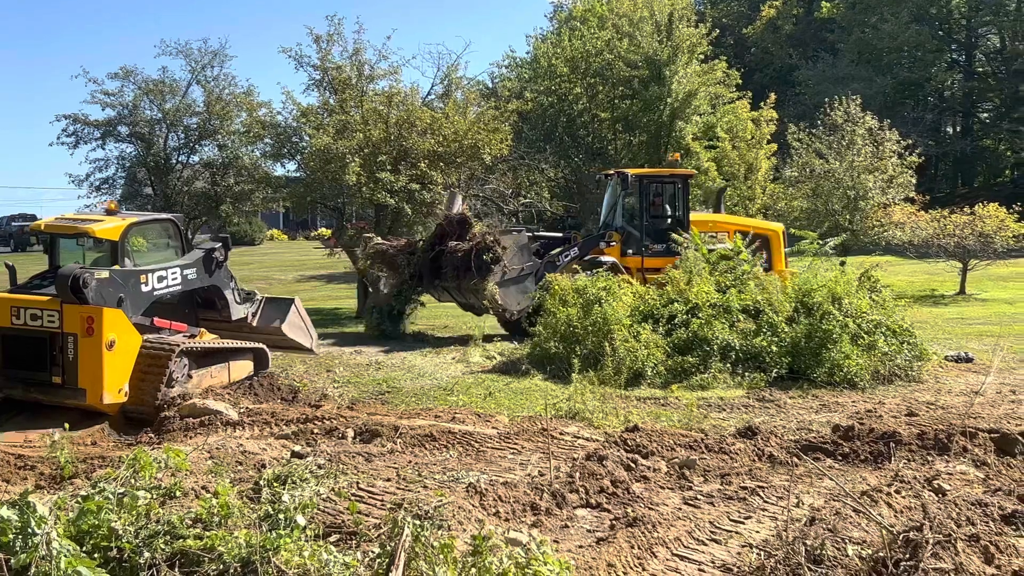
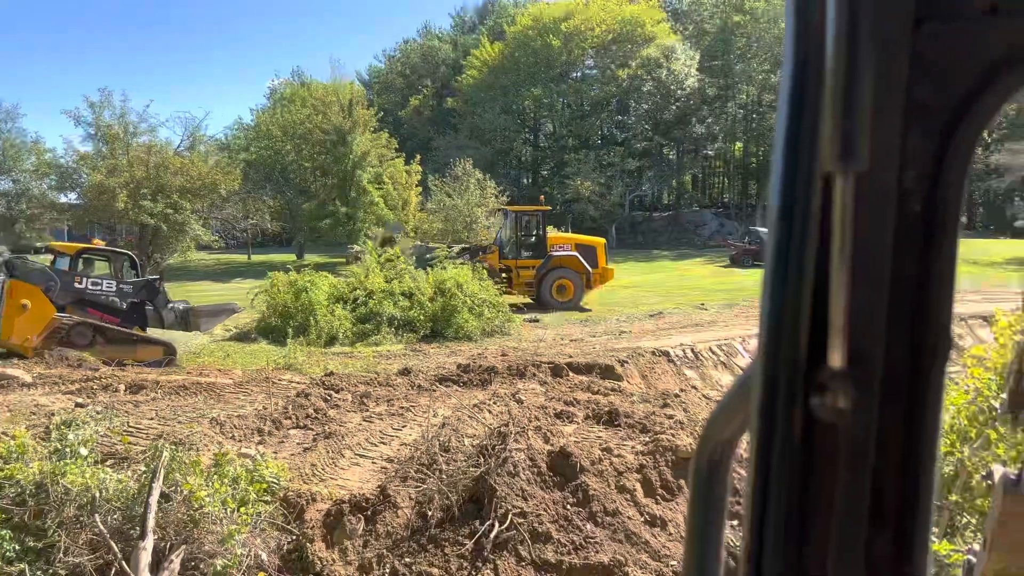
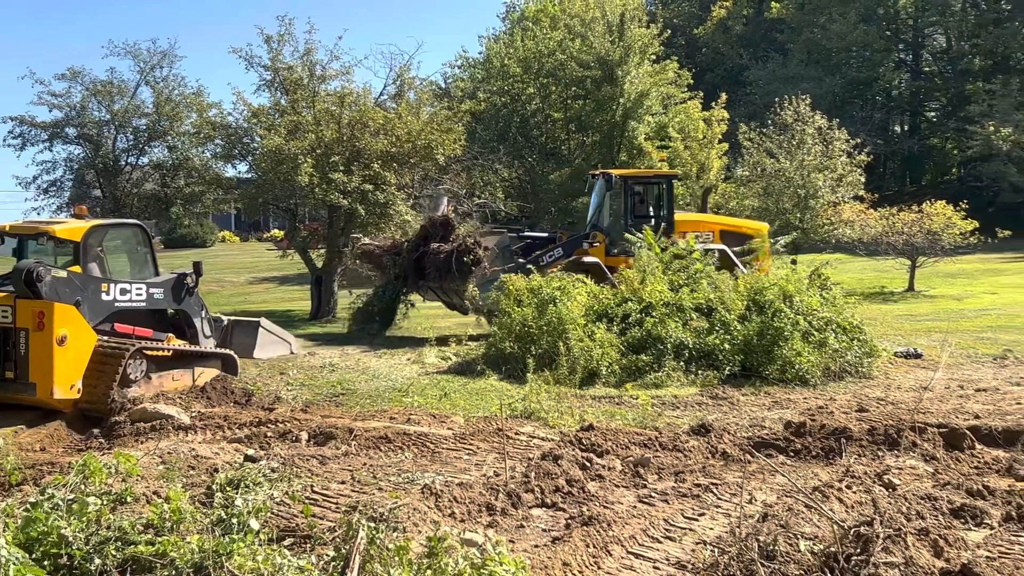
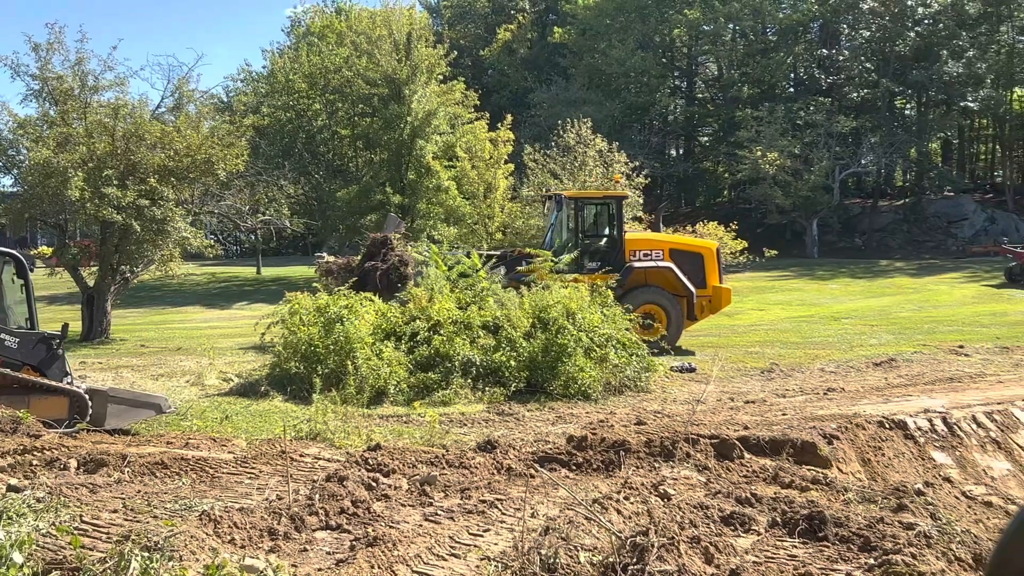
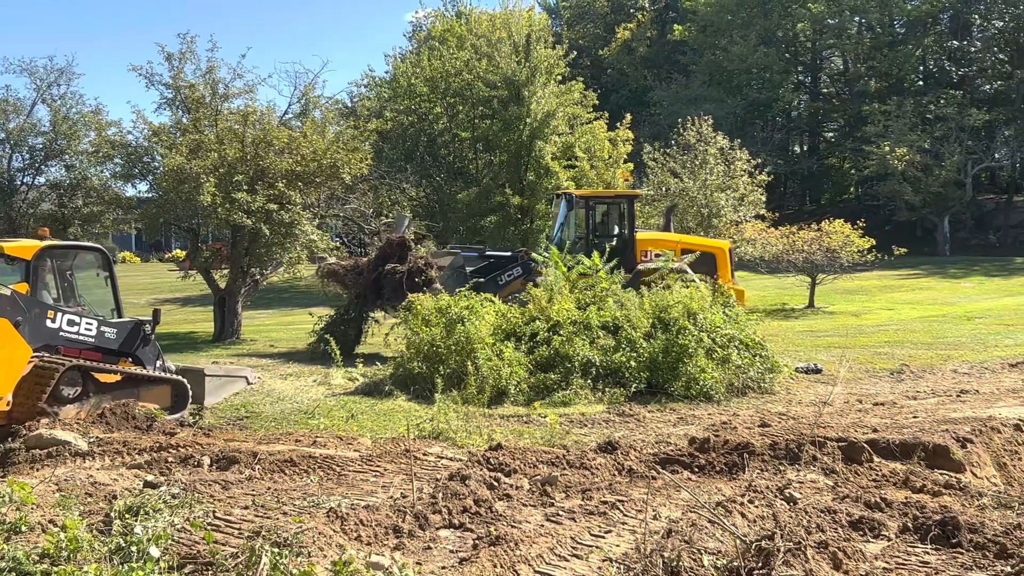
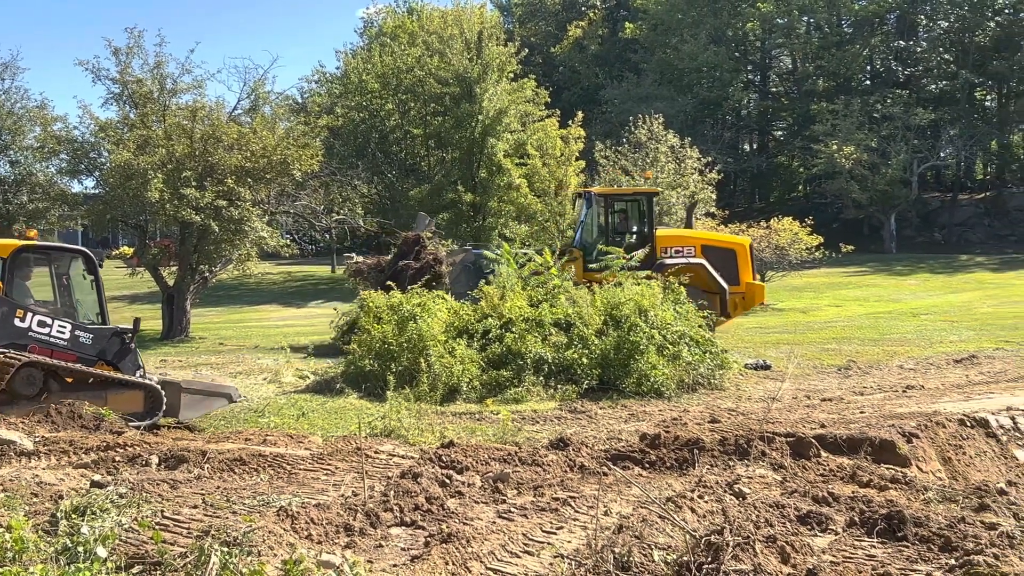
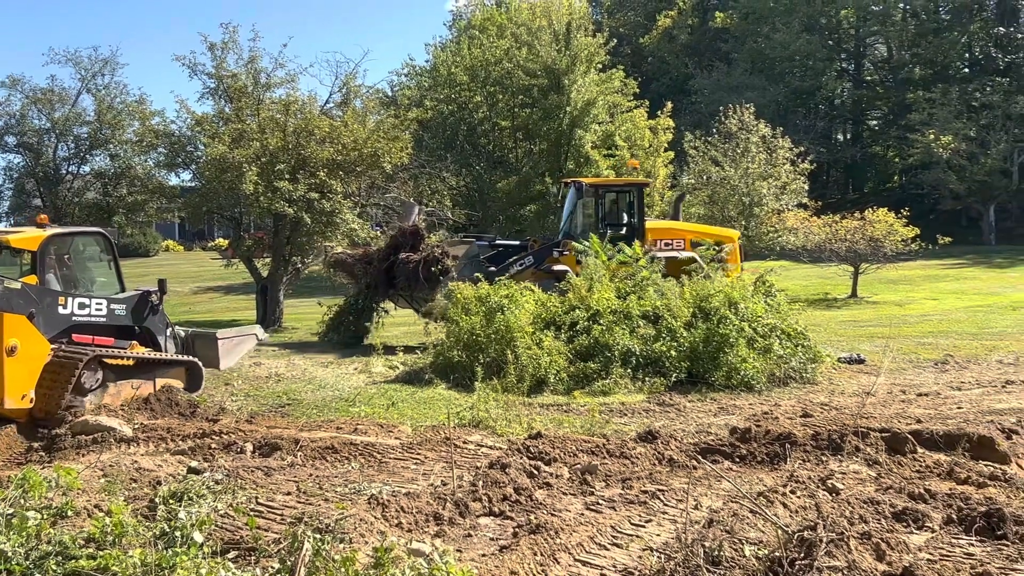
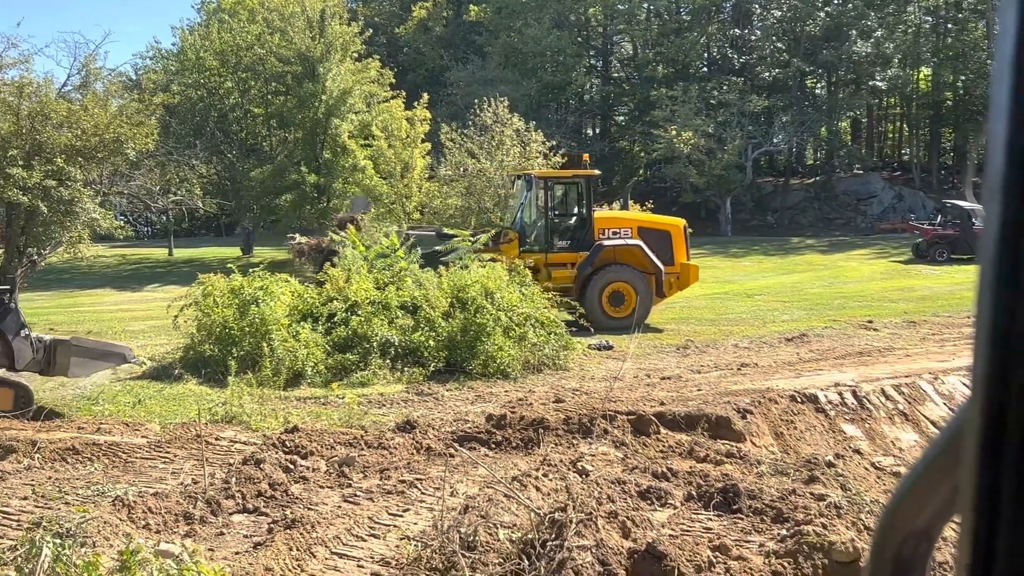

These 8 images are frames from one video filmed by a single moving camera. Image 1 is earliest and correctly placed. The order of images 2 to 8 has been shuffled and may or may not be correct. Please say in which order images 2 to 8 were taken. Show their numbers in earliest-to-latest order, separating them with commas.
3, 7, 5, 6, 4, 8, 2
